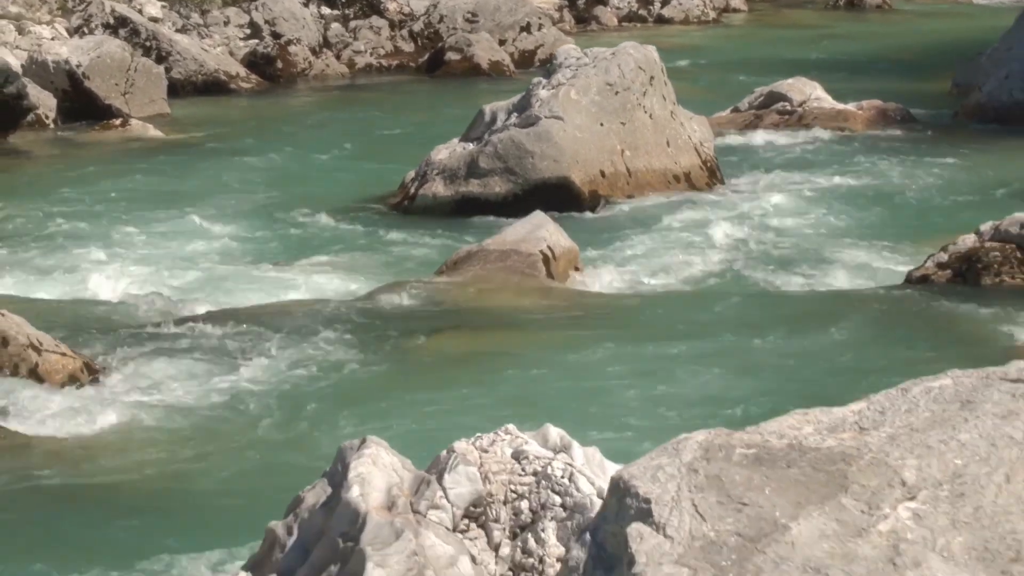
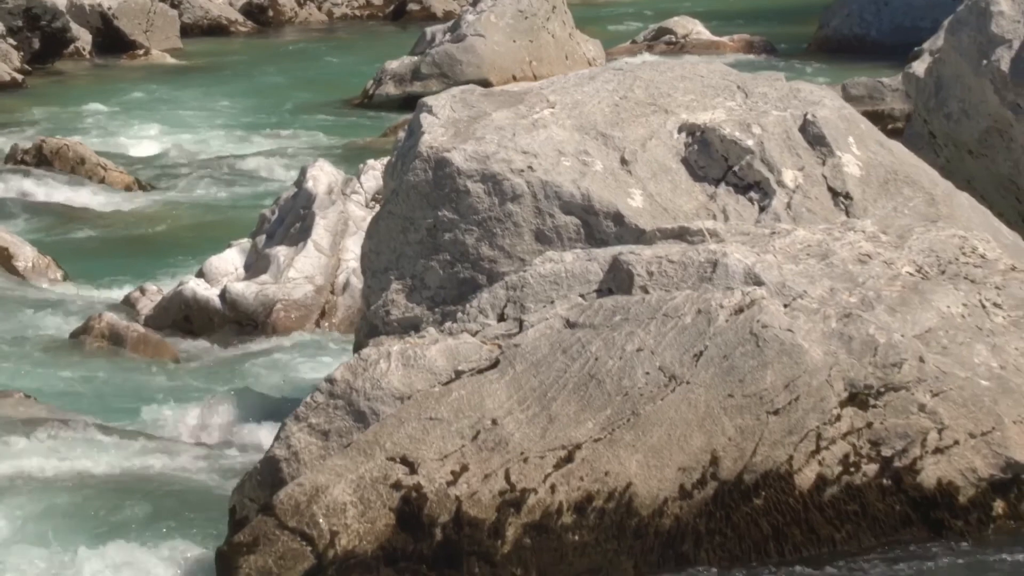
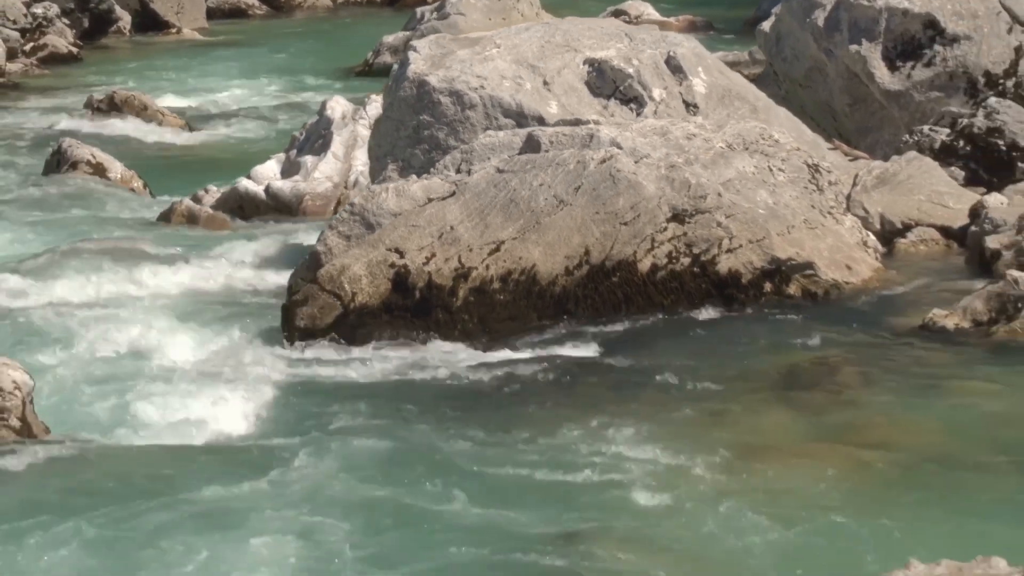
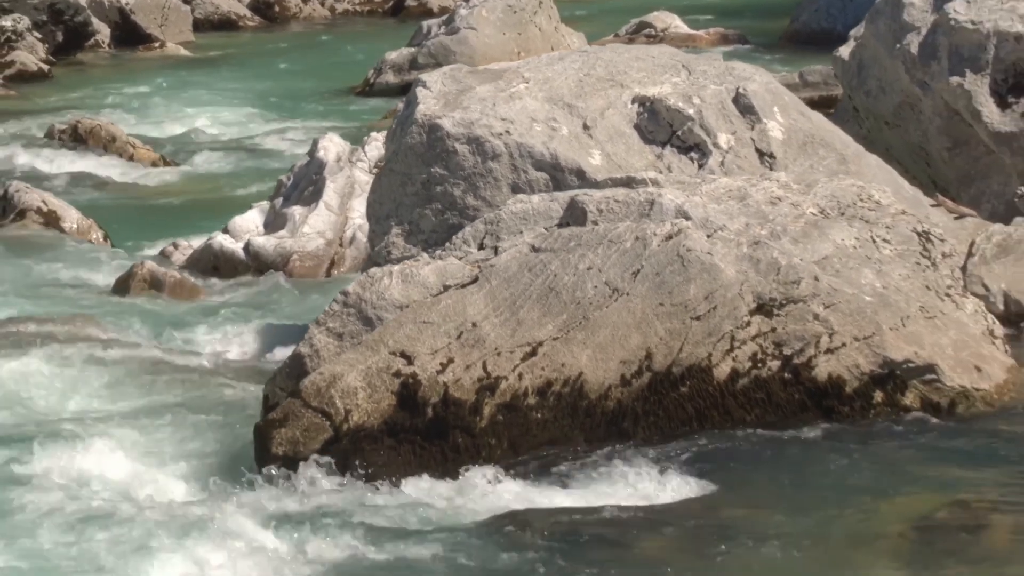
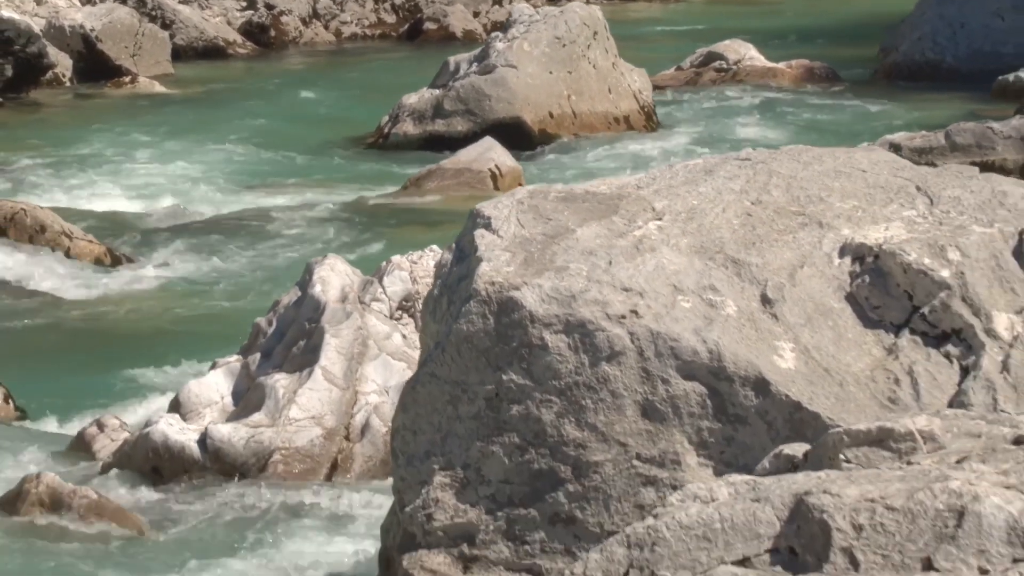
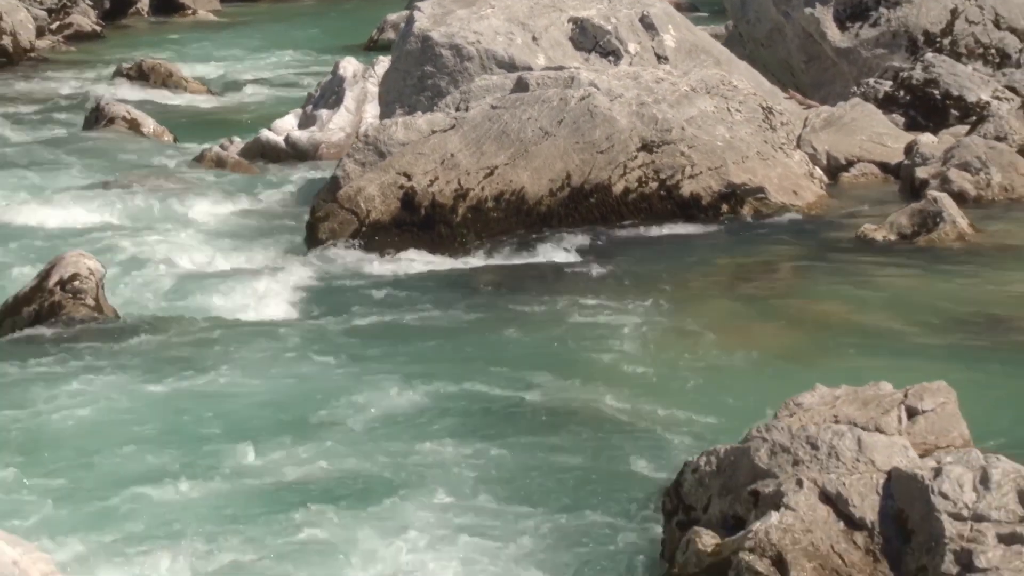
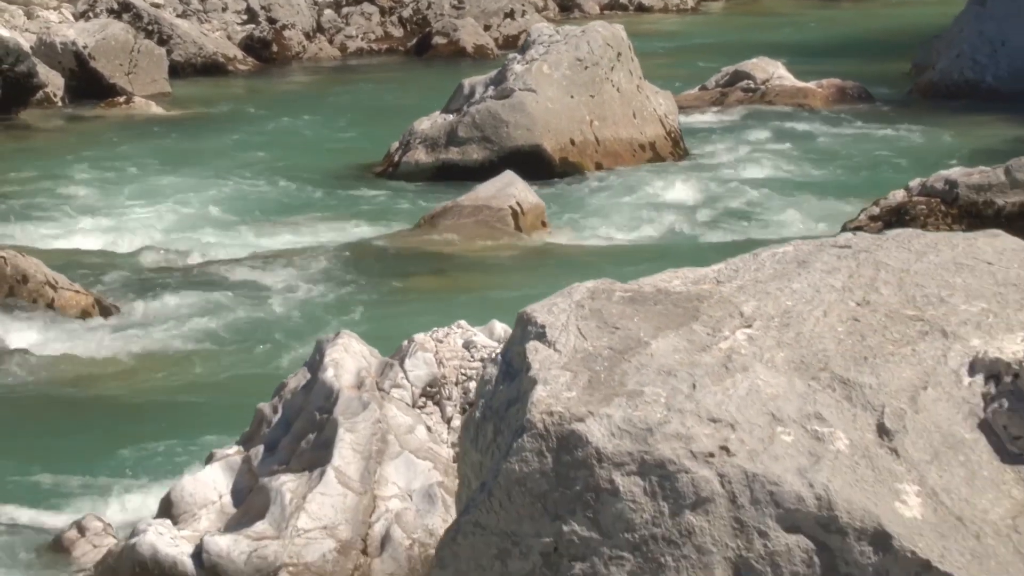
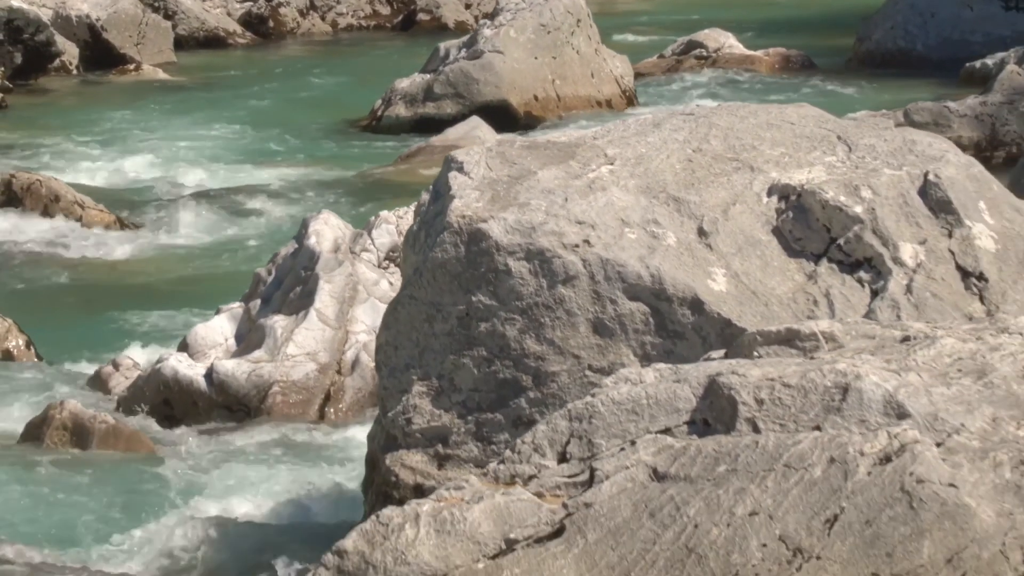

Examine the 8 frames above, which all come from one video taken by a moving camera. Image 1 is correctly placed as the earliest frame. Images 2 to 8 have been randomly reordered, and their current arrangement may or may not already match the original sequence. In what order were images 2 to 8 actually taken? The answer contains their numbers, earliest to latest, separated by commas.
7, 5, 8, 2, 4, 3, 6
